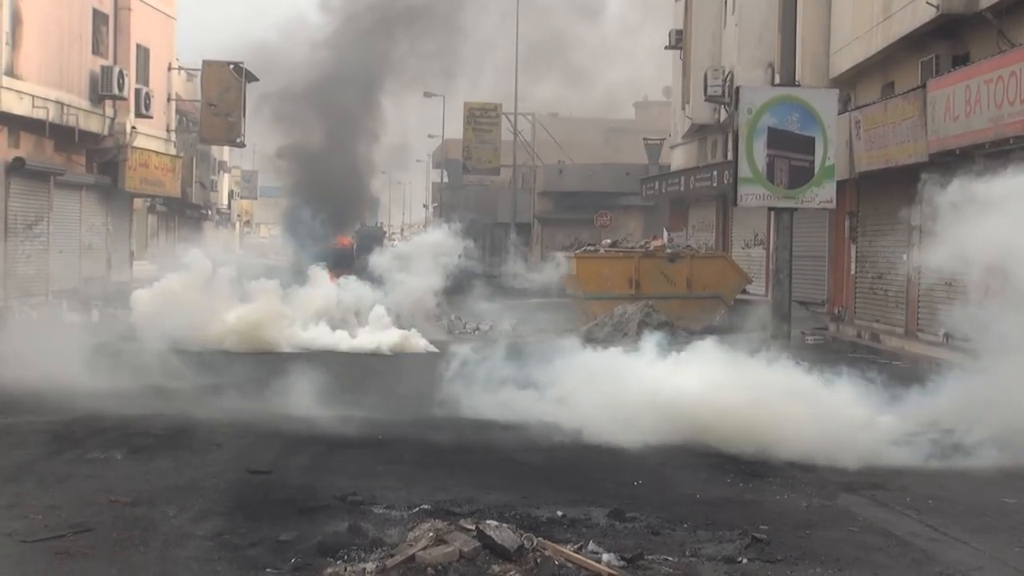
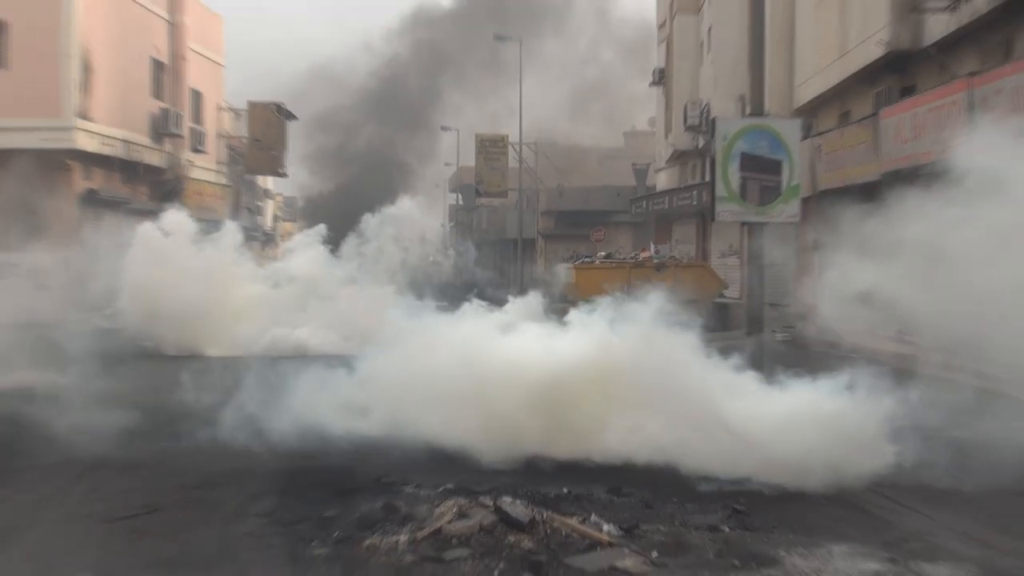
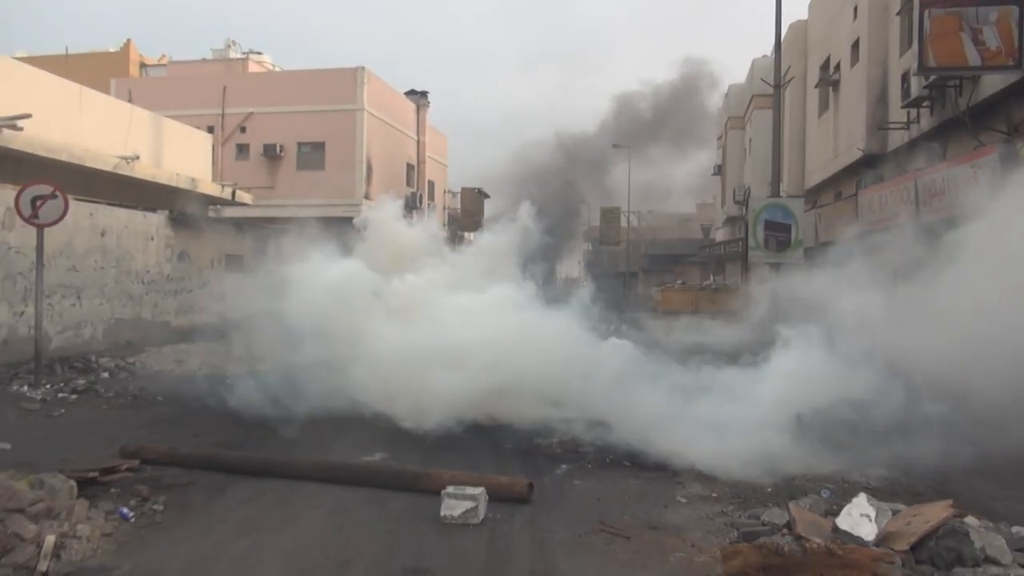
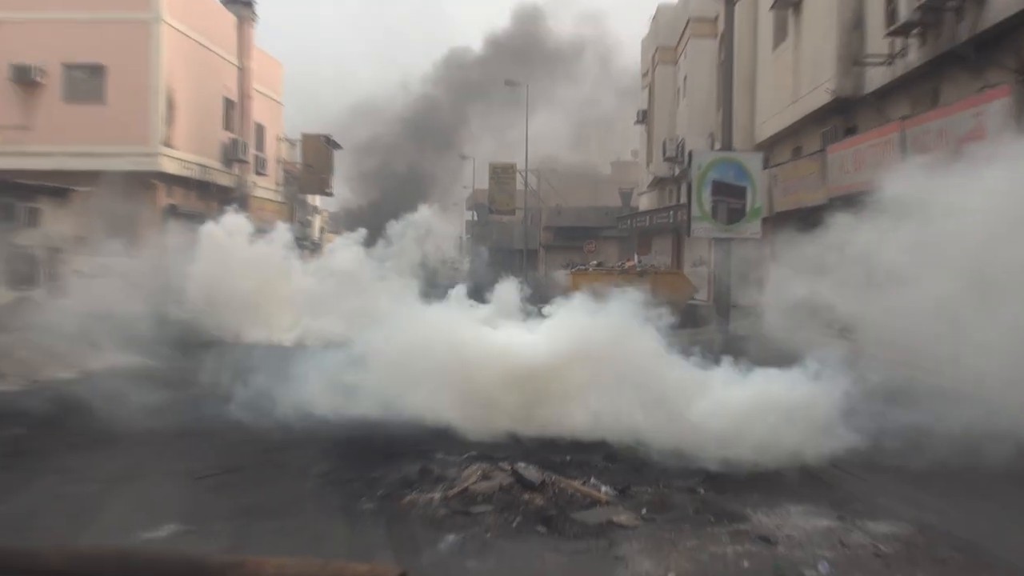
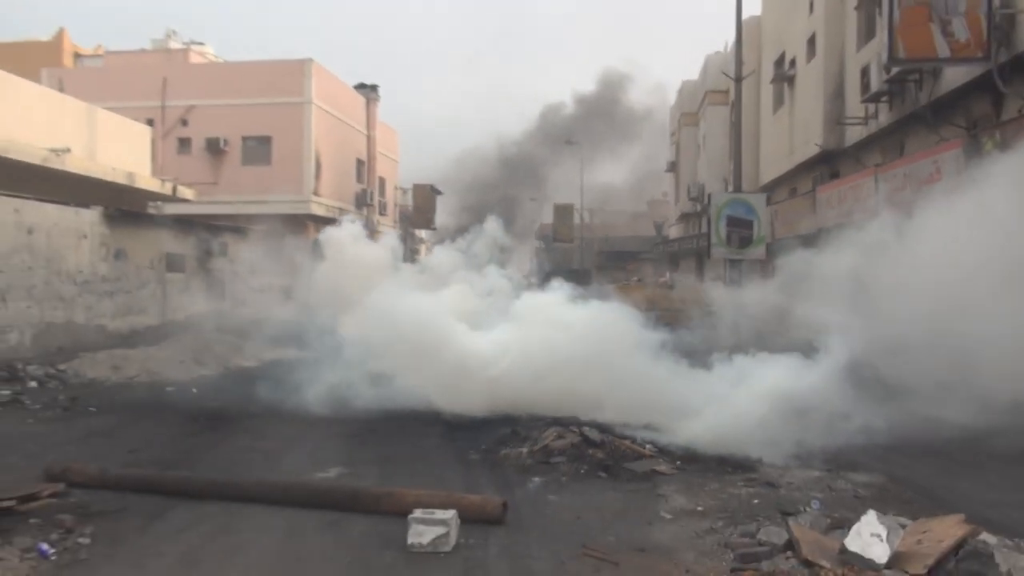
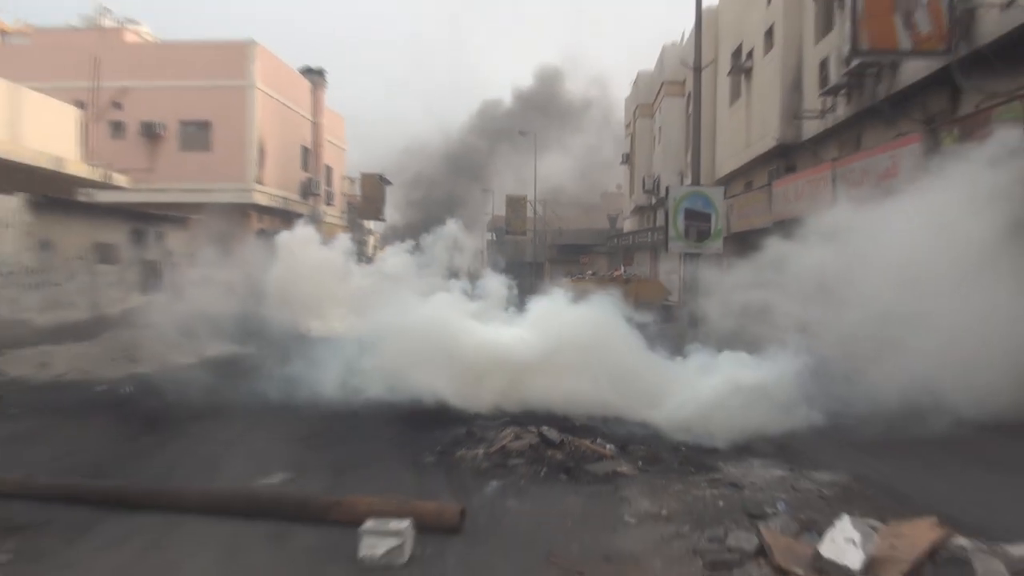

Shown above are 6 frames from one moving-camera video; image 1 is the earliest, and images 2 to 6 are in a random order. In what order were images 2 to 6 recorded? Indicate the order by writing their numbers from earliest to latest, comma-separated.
2, 4, 6, 5, 3
